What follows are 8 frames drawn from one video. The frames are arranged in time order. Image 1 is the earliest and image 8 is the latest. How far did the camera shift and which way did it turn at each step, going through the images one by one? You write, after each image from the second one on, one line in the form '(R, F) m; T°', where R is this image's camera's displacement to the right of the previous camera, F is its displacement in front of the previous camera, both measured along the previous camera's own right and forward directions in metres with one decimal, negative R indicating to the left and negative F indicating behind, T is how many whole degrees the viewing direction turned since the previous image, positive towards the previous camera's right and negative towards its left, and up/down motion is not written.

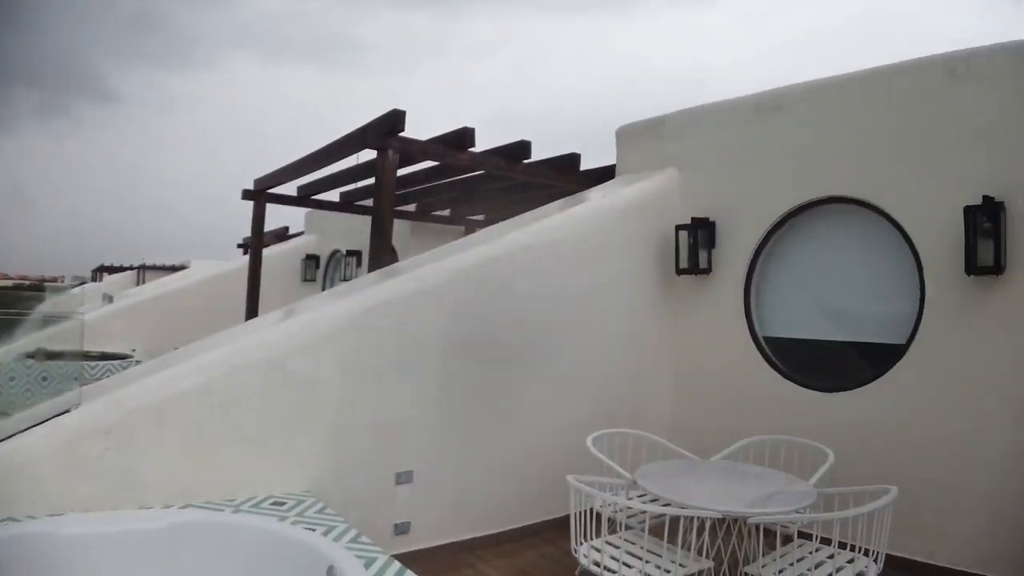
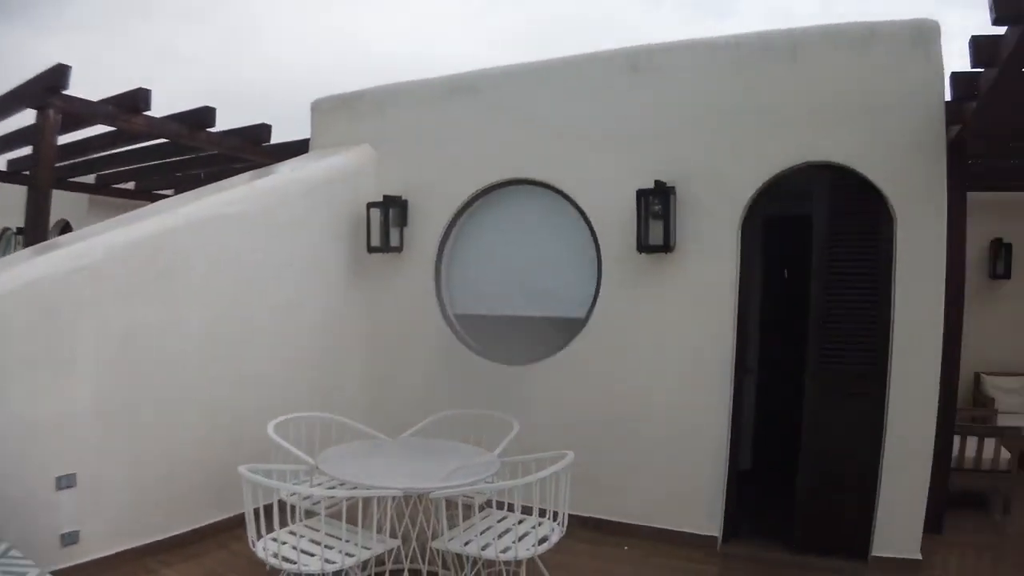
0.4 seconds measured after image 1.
(+1.3, 0.0) m; +9°
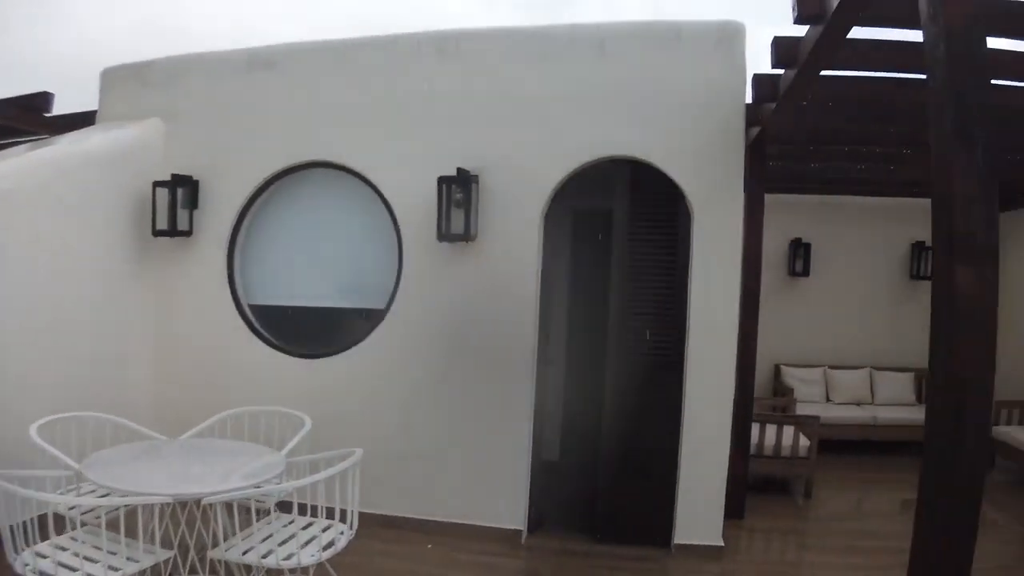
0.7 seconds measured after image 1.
(+0.8, +0.1) m; +6°
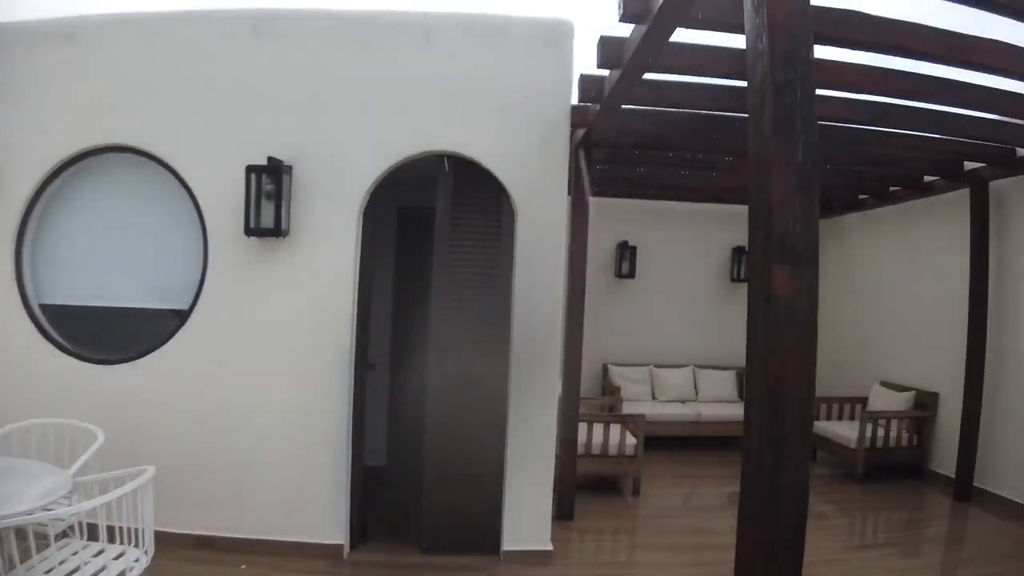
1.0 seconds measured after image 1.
(+0.4, +0.1) m; +10°
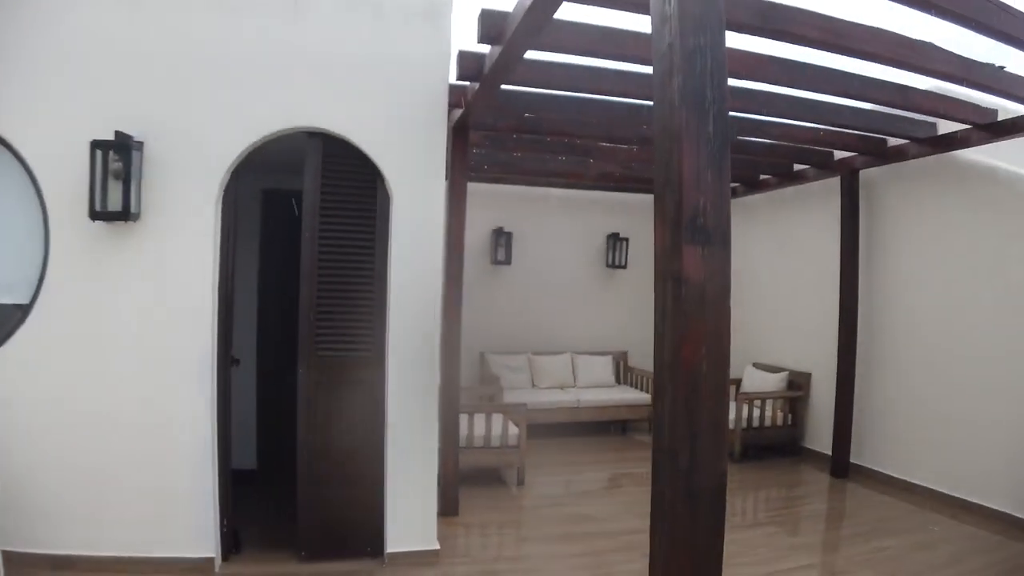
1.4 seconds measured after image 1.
(0.0, +0.2) m; +11°
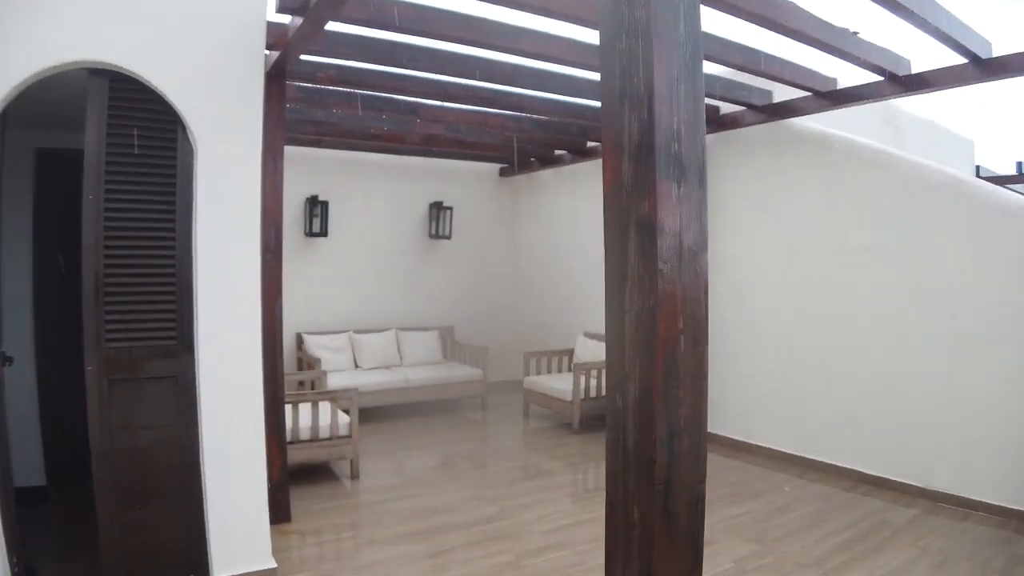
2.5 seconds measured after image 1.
(-0.2, +0.3) m; +18°
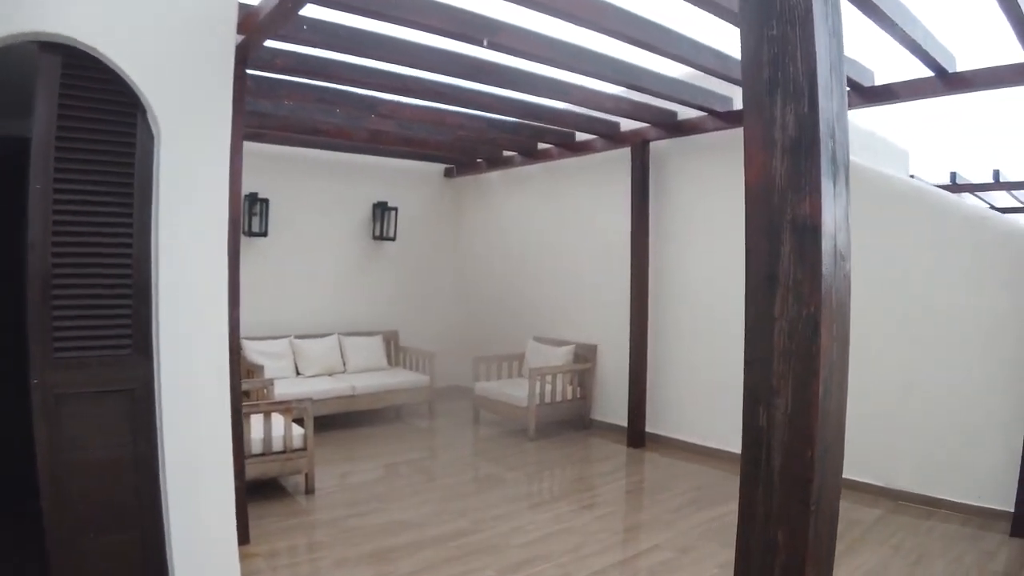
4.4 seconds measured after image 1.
(-0.3, +0.1) m; +7°
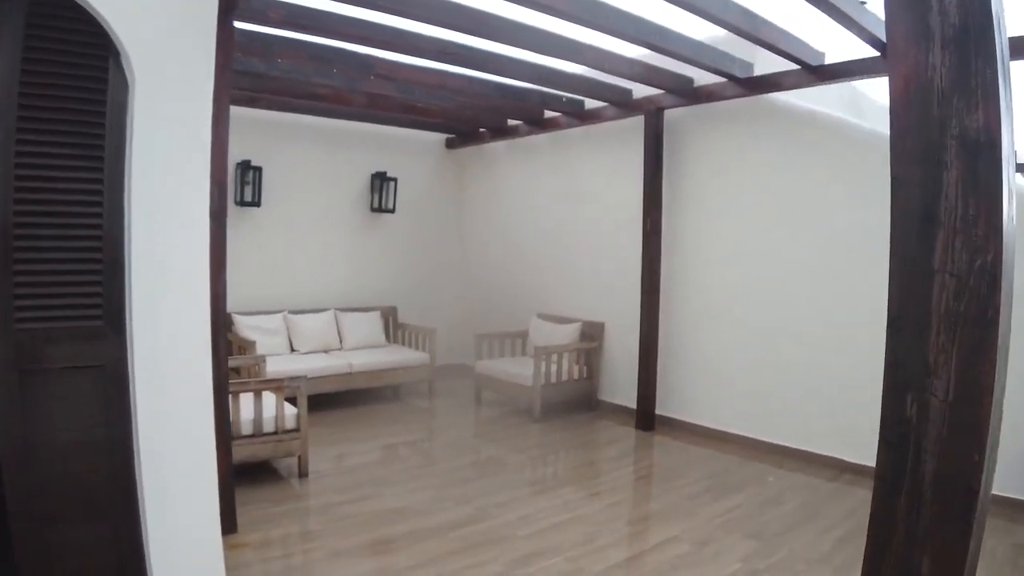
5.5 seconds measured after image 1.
(0.0, +0.2) m; 0°
